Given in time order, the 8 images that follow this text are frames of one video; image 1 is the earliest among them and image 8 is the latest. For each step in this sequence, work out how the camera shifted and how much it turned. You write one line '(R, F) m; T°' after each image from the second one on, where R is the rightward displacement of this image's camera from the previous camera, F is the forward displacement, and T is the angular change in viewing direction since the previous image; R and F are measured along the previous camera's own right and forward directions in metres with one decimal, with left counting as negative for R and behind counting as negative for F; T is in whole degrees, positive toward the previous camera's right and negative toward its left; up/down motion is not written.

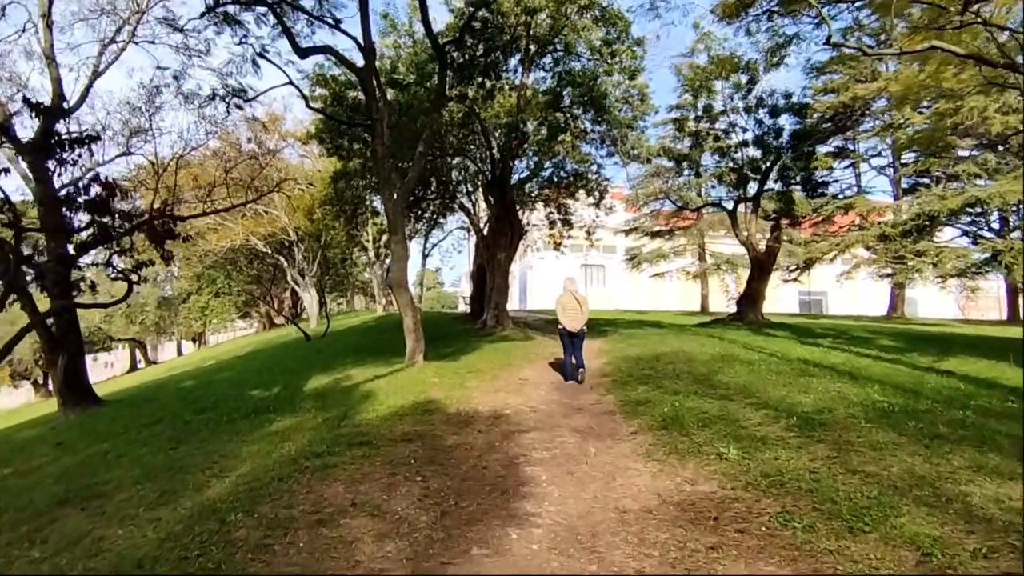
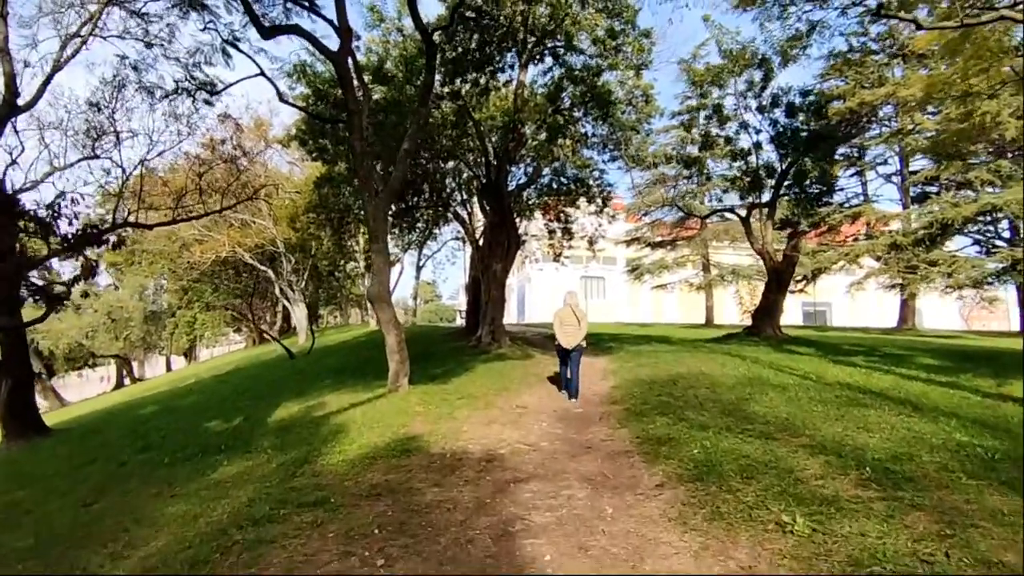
(+0.1, +1.6) m; 0°
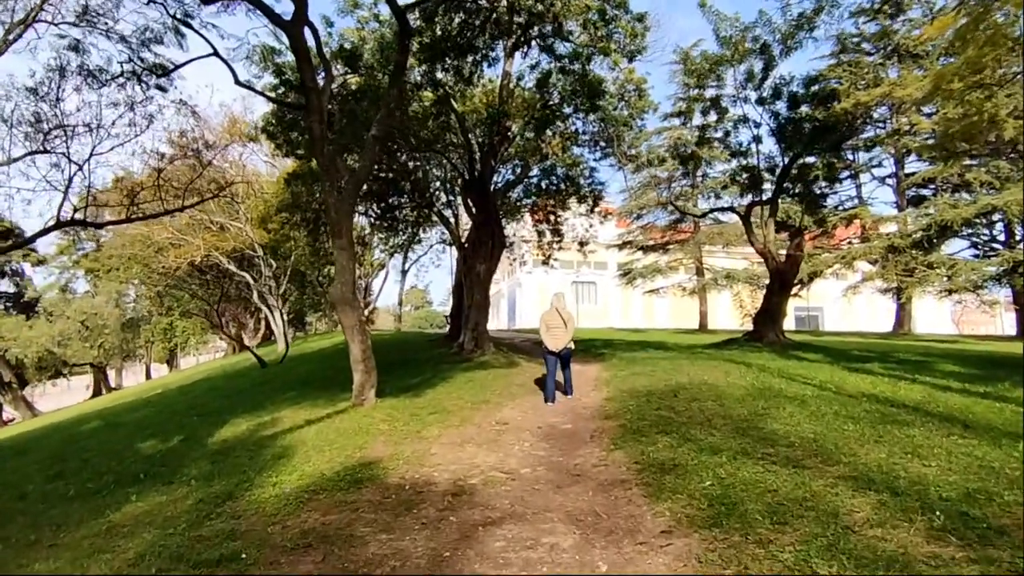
(+0.2, +1.3) m; +1°
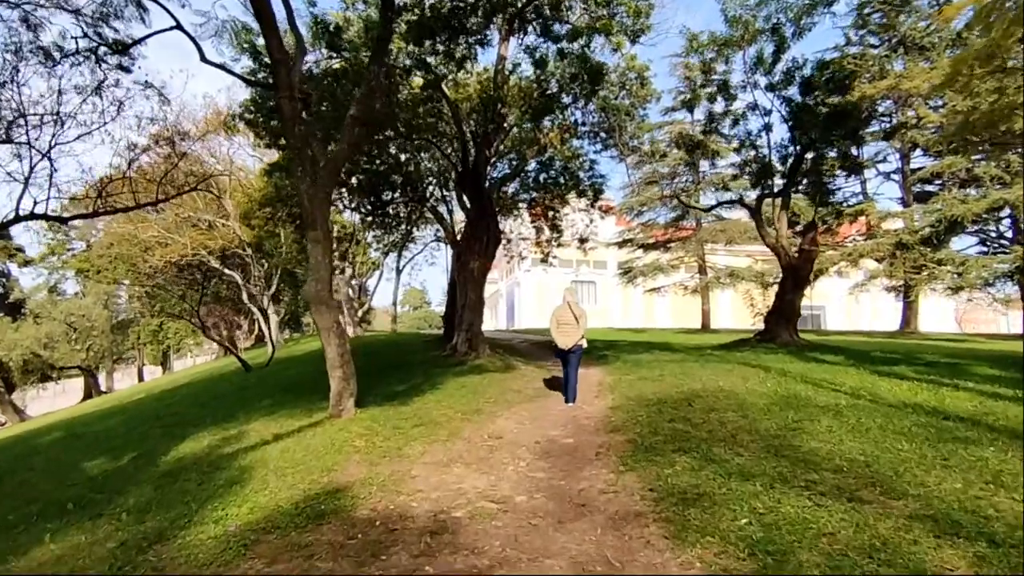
(+0.1, +1.1) m; 0°
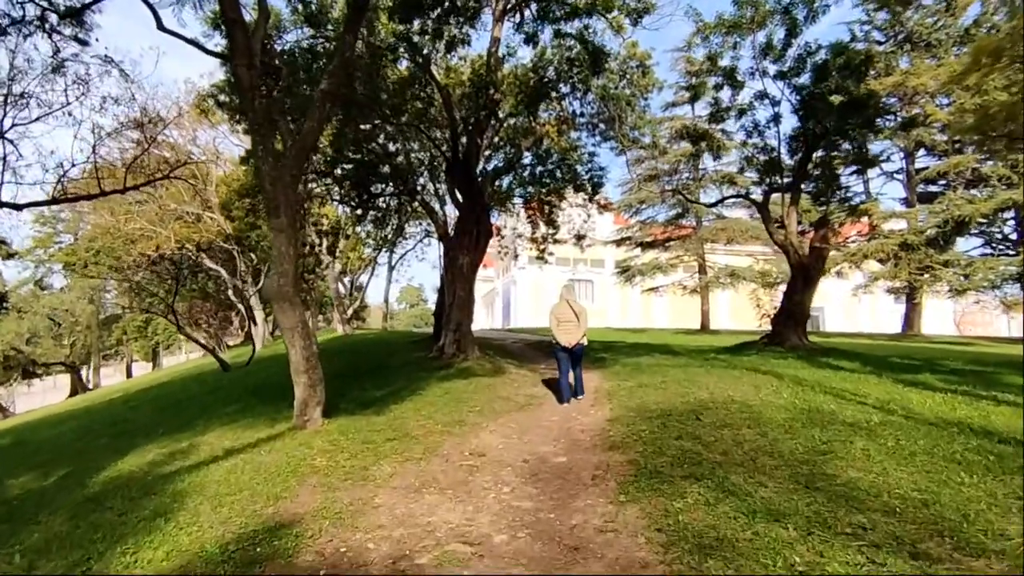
(+0.1, +1.0) m; 0°
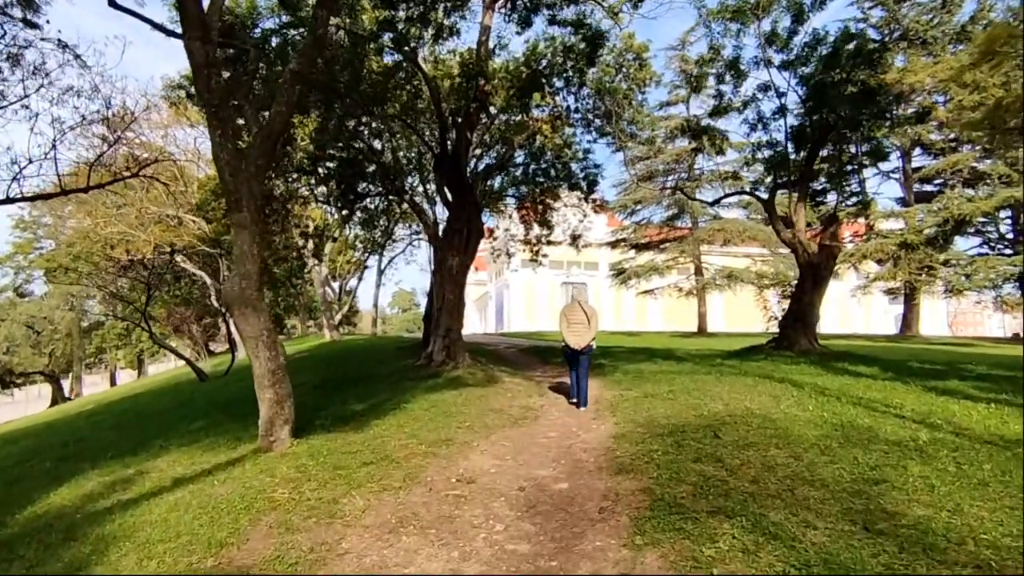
(0.0, +1.0) m; +1°
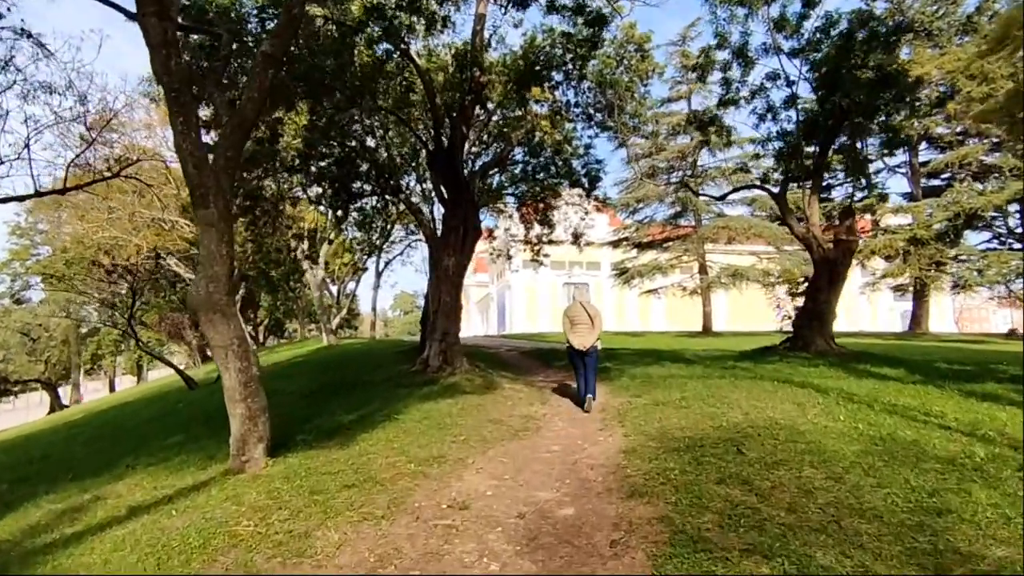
(+0.1, +0.7) m; 0°
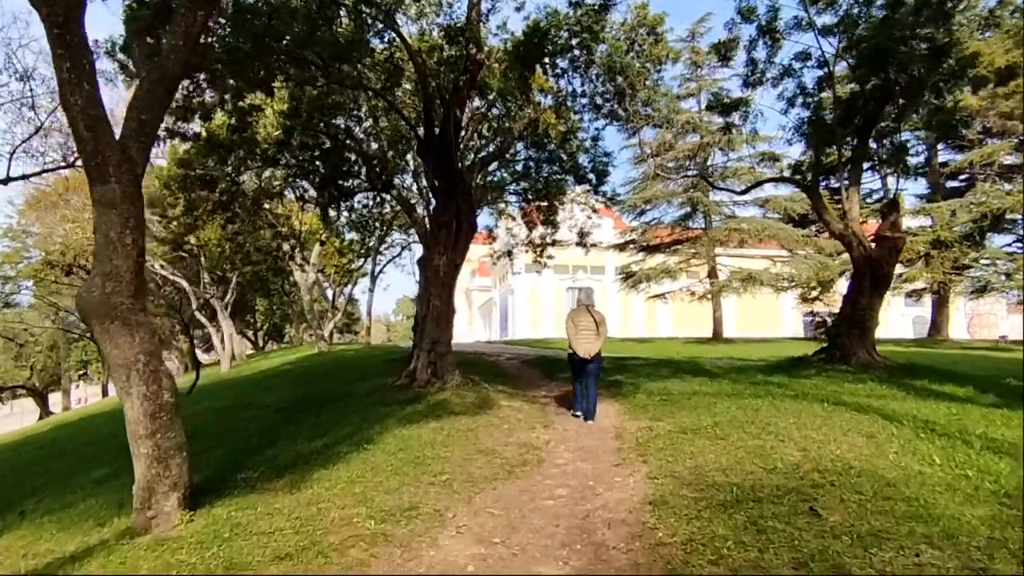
(+0.1, +1.6) m; 0°
